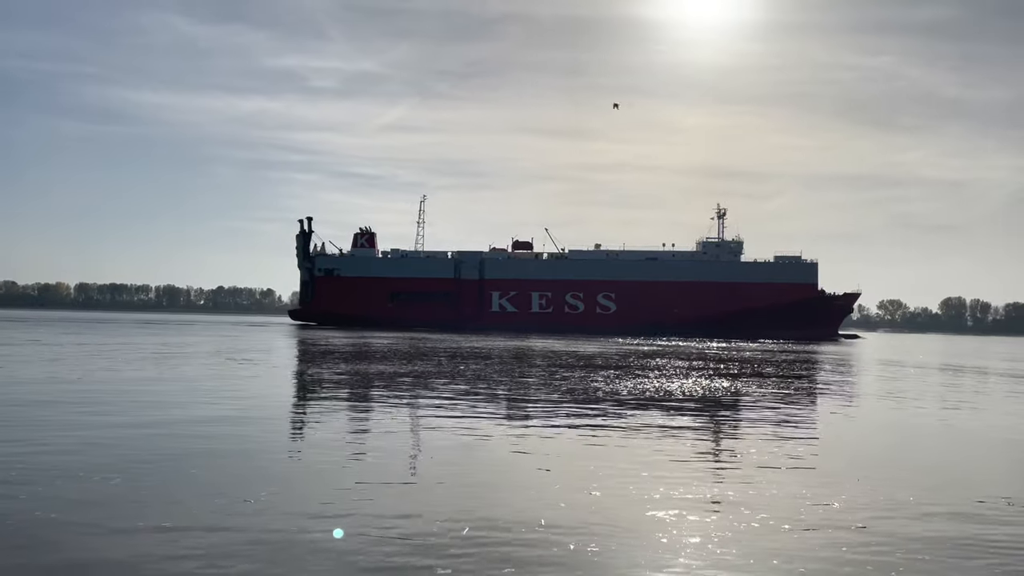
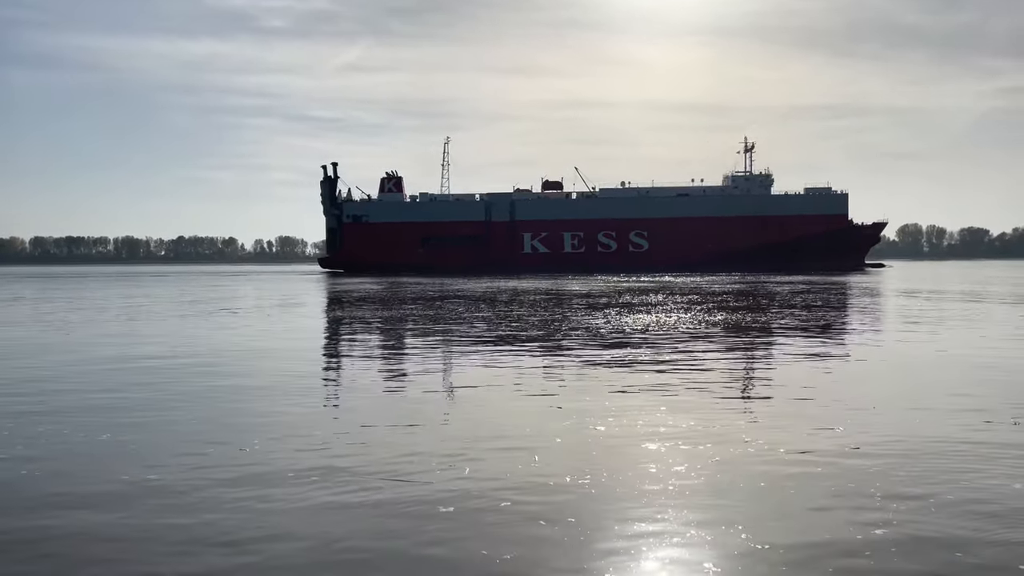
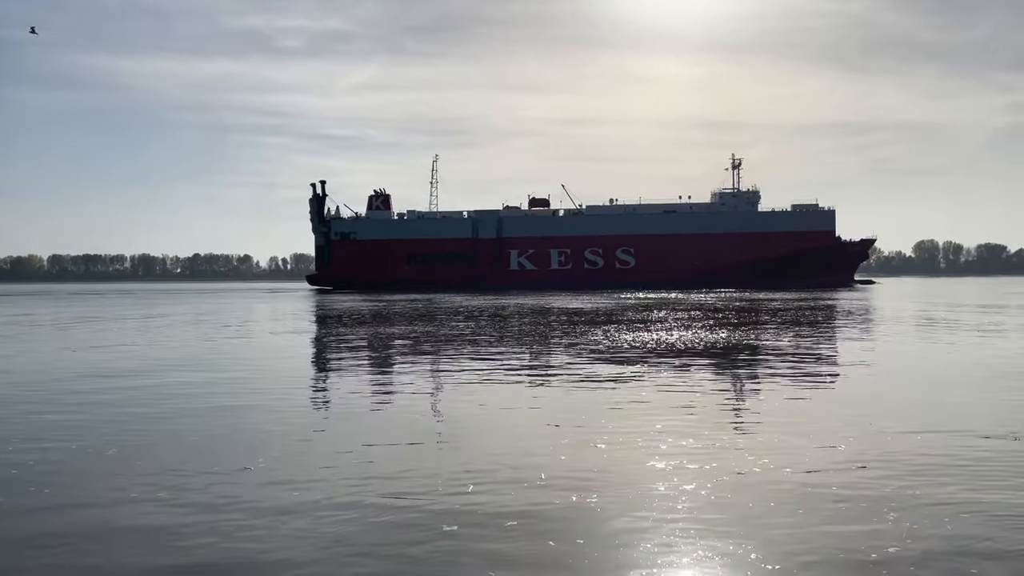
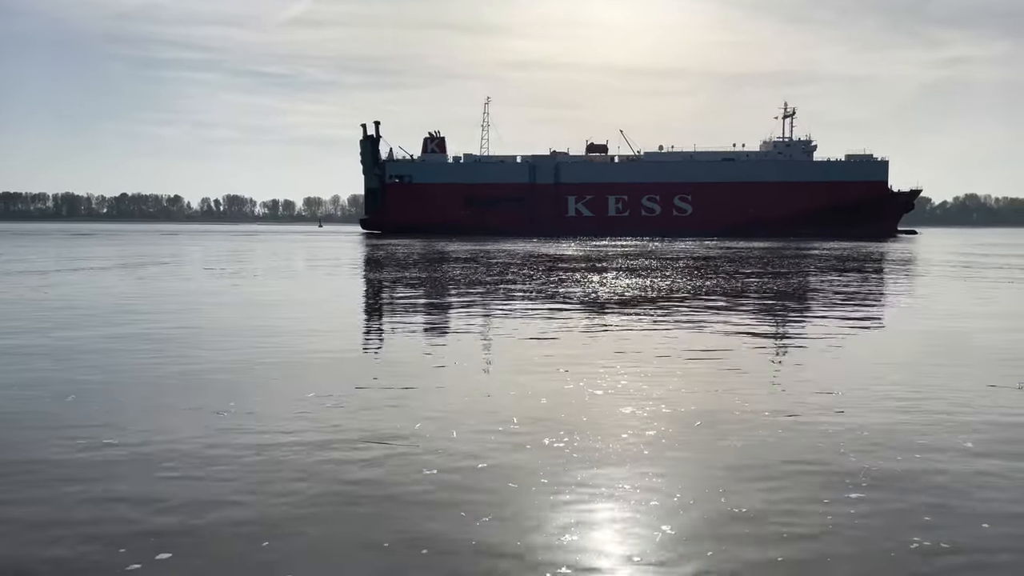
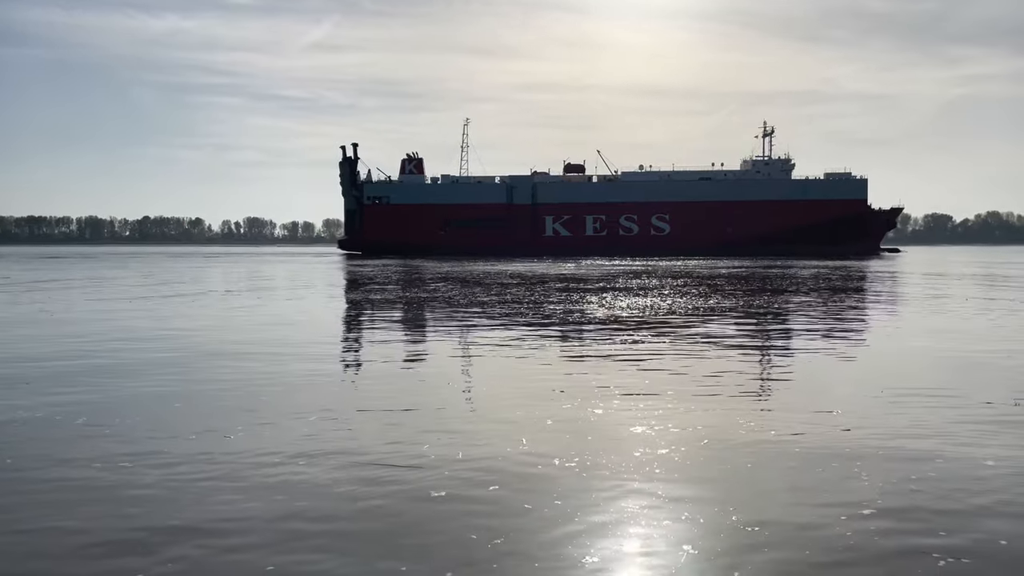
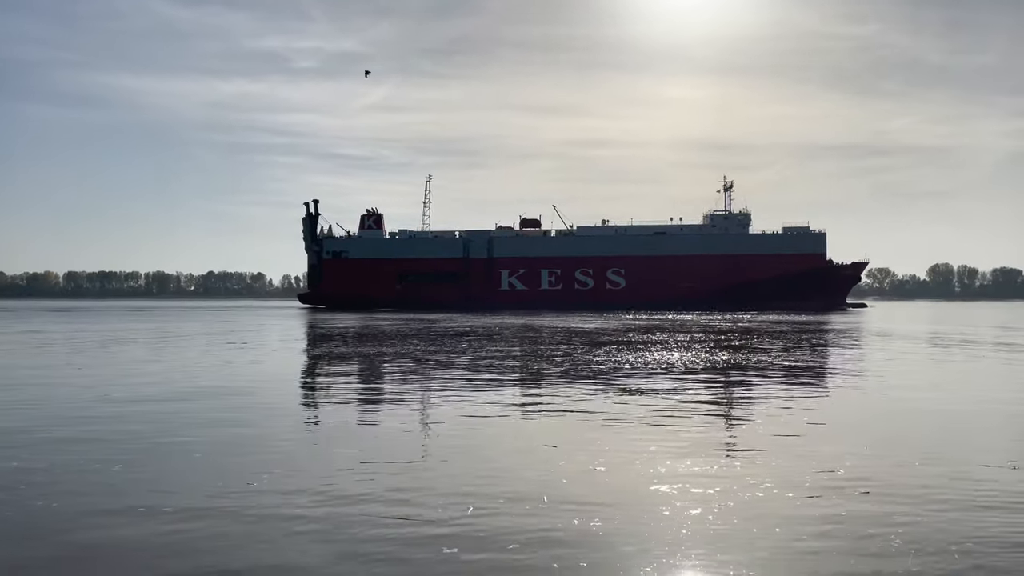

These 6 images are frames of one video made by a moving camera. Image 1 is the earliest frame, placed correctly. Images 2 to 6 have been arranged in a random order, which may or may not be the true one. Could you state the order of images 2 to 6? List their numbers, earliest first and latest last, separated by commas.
6, 3, 2, 5, 4
